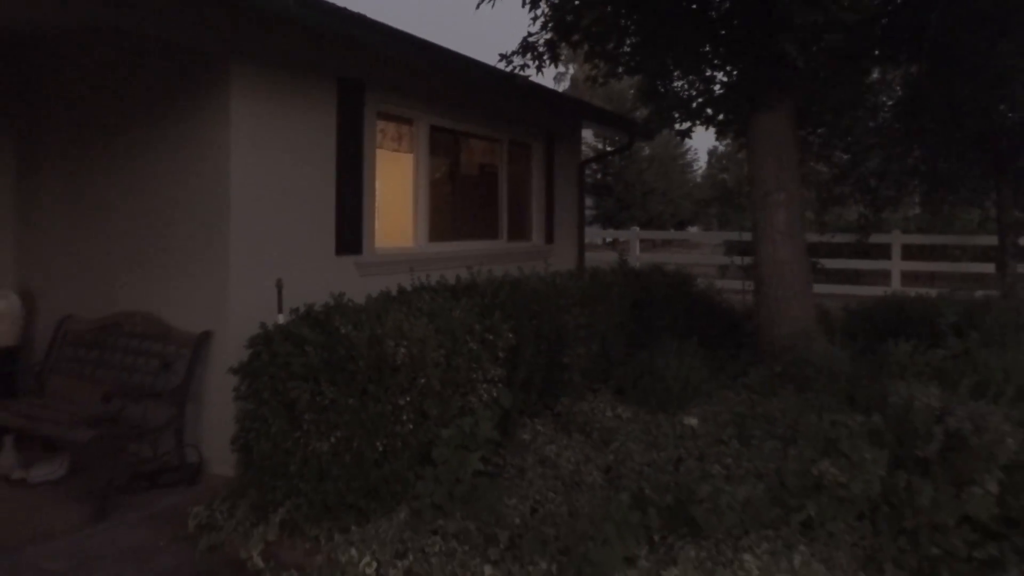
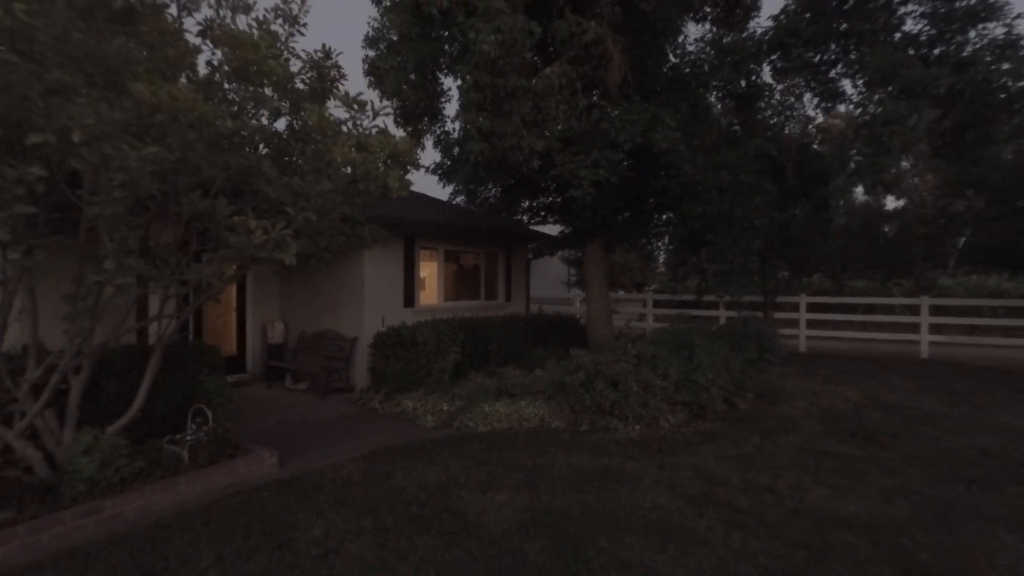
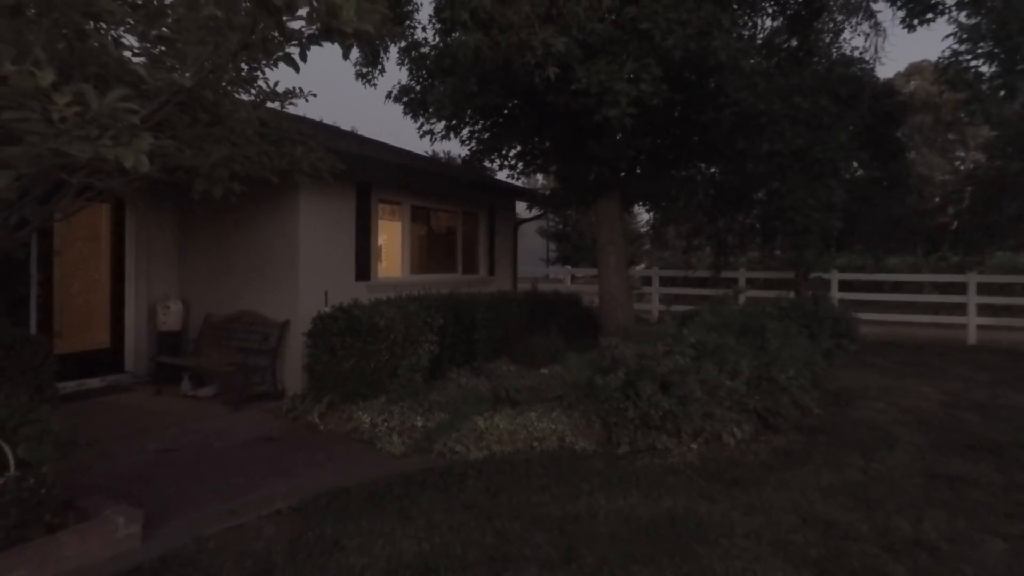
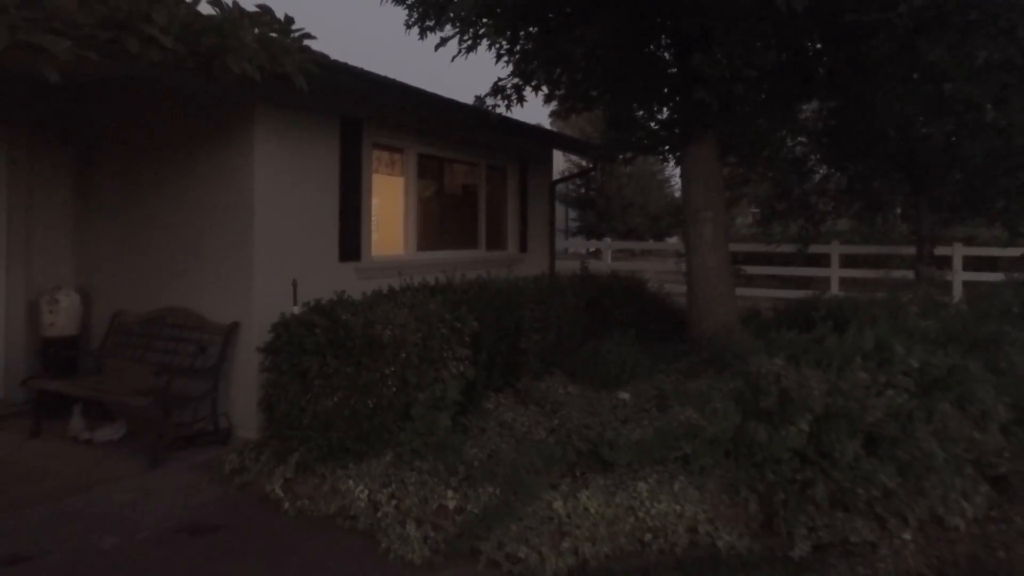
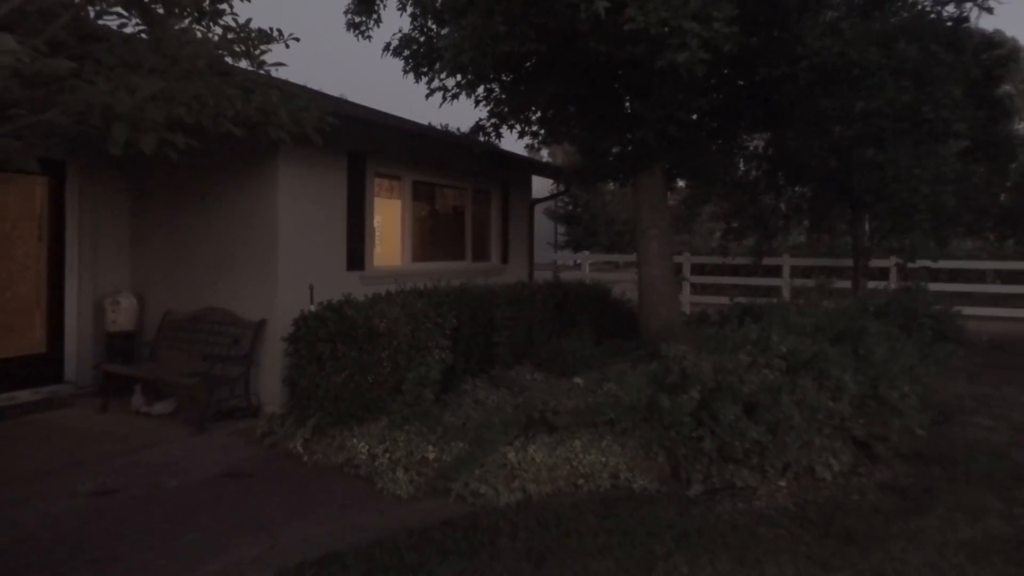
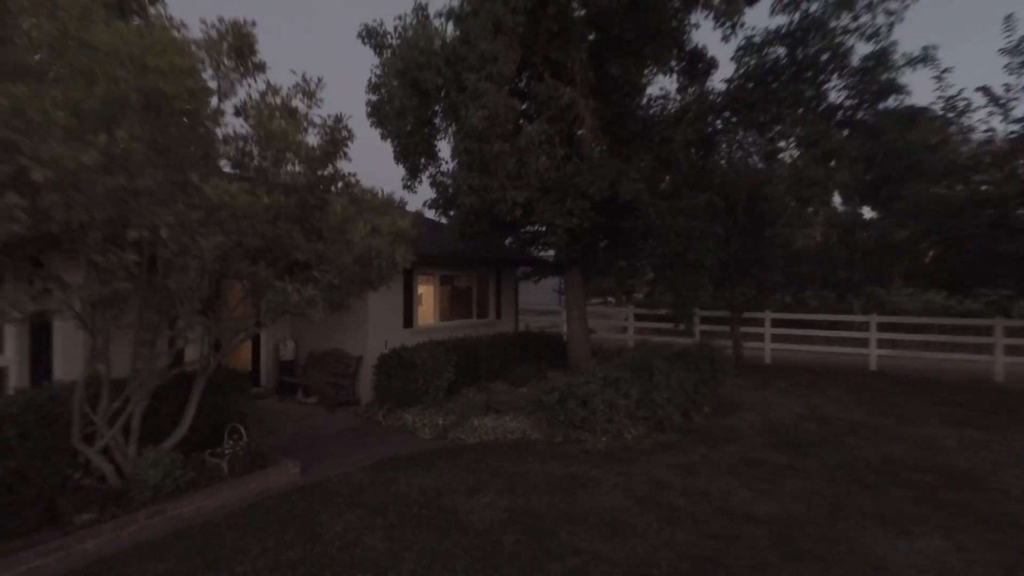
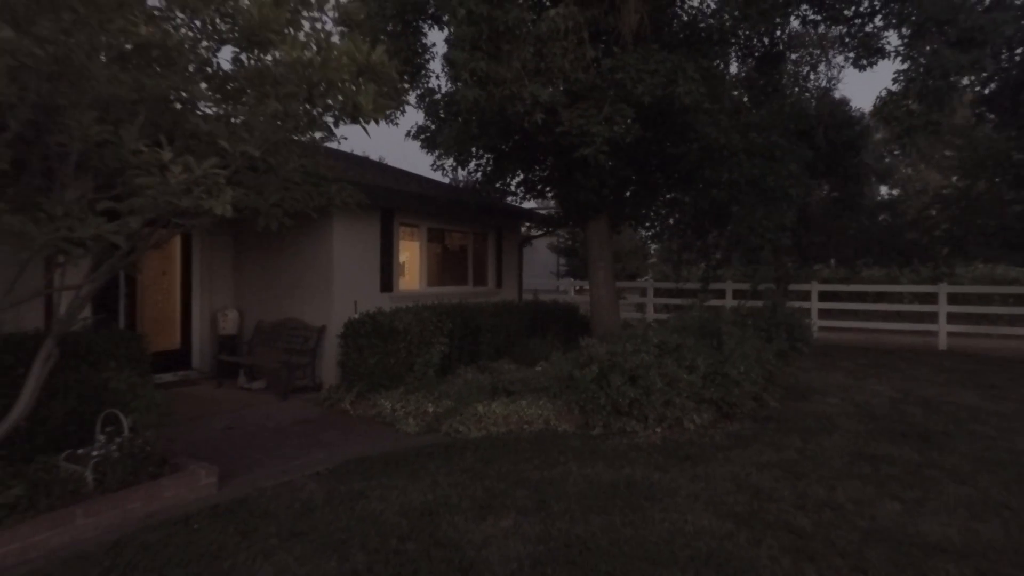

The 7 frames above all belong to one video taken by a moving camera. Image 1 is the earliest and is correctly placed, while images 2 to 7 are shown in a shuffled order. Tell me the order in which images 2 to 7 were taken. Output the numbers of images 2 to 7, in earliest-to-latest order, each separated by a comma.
4, 5, 3, 7, 2, 6
